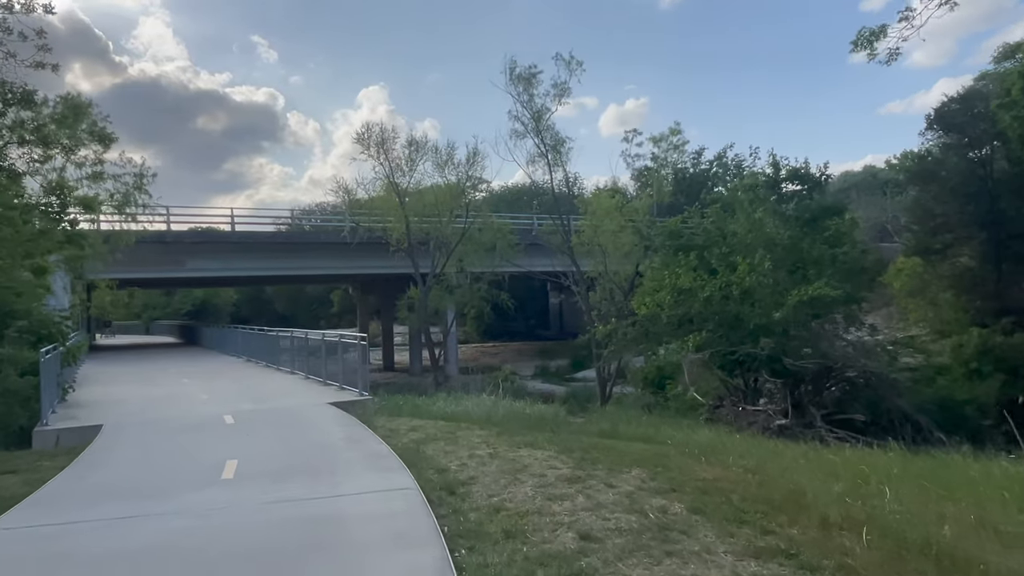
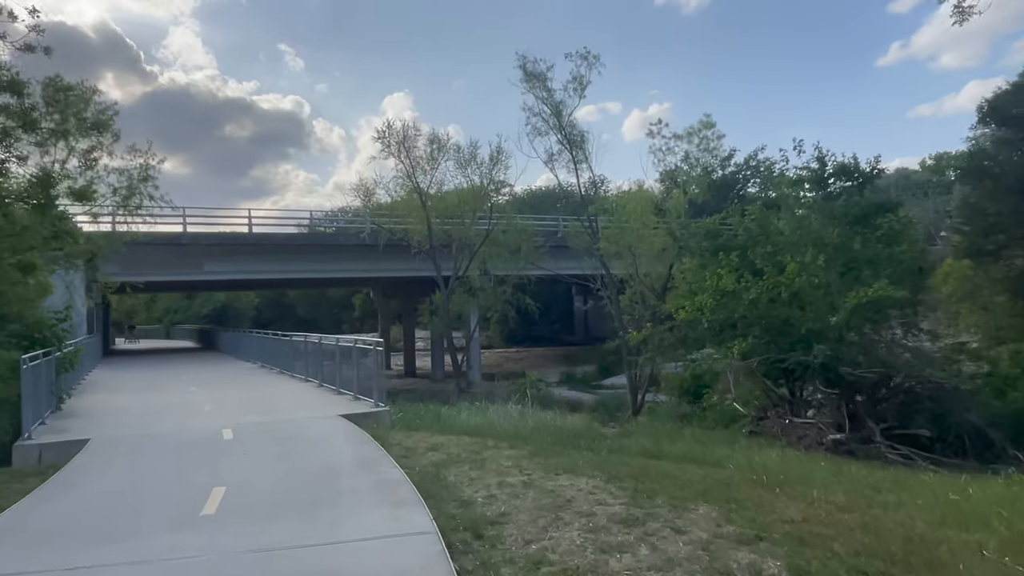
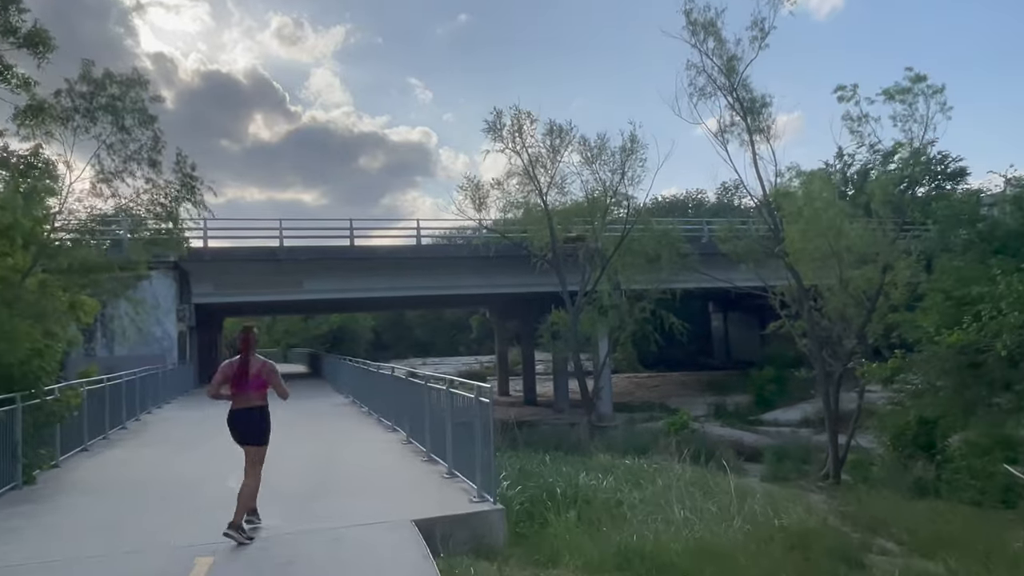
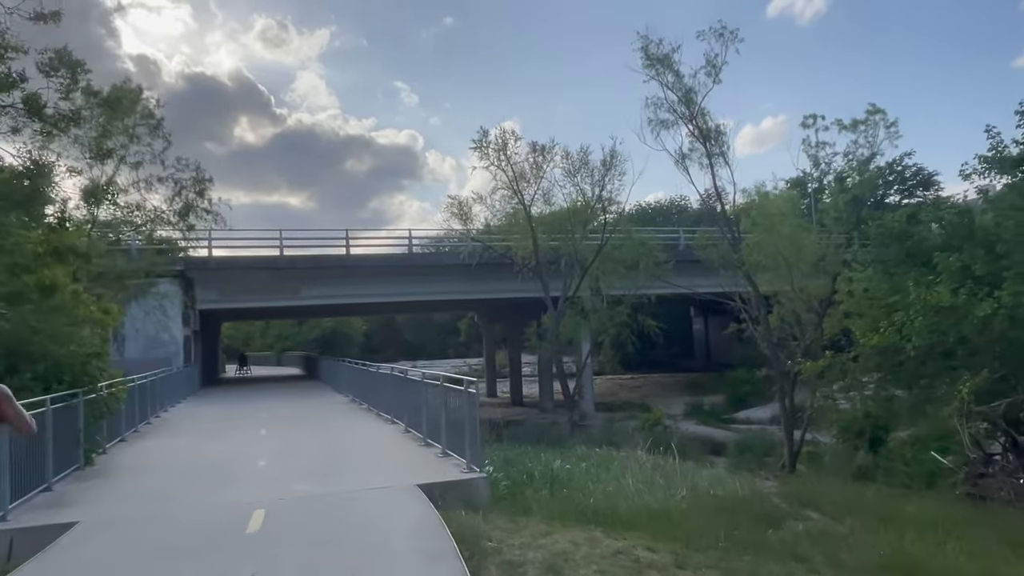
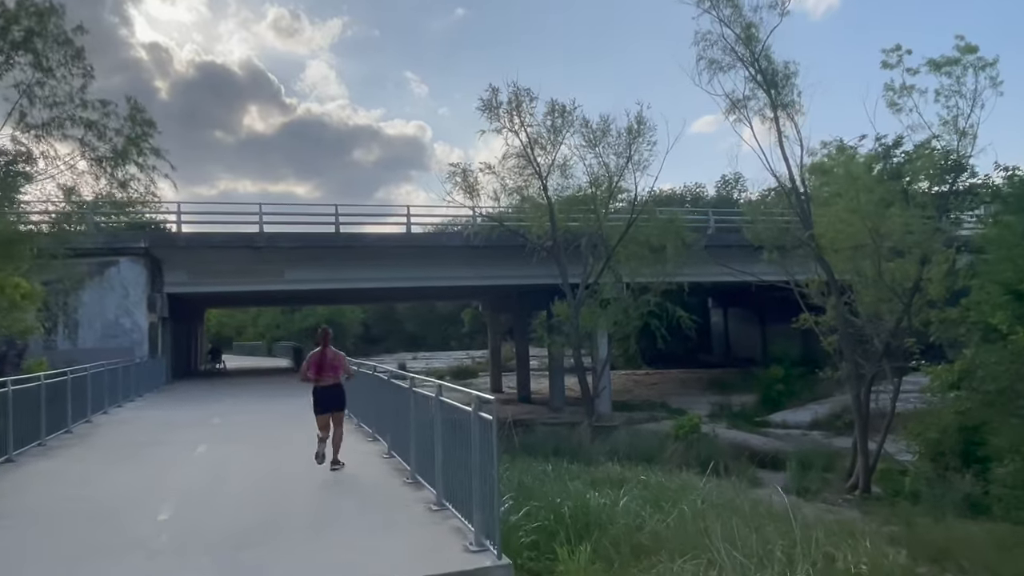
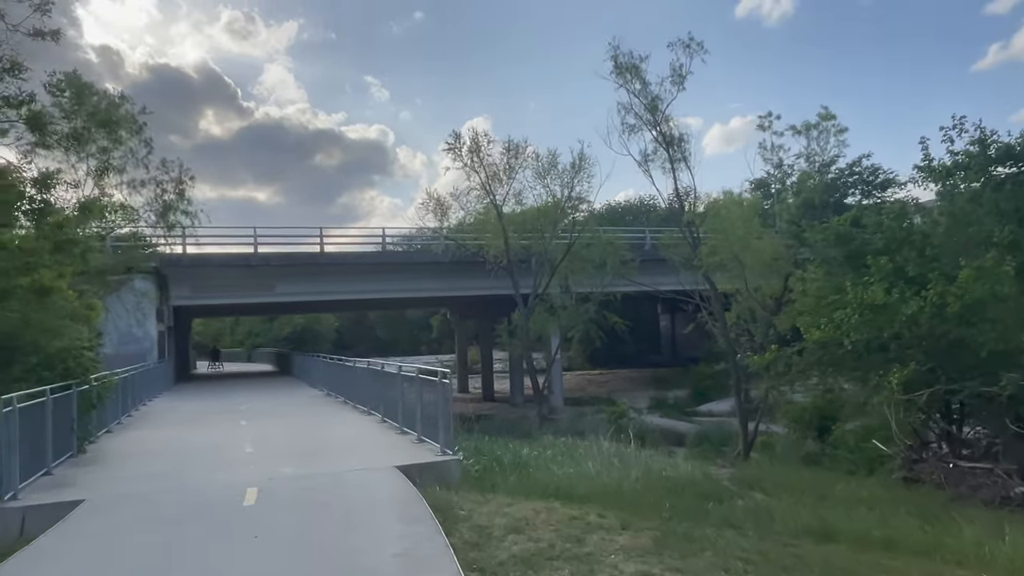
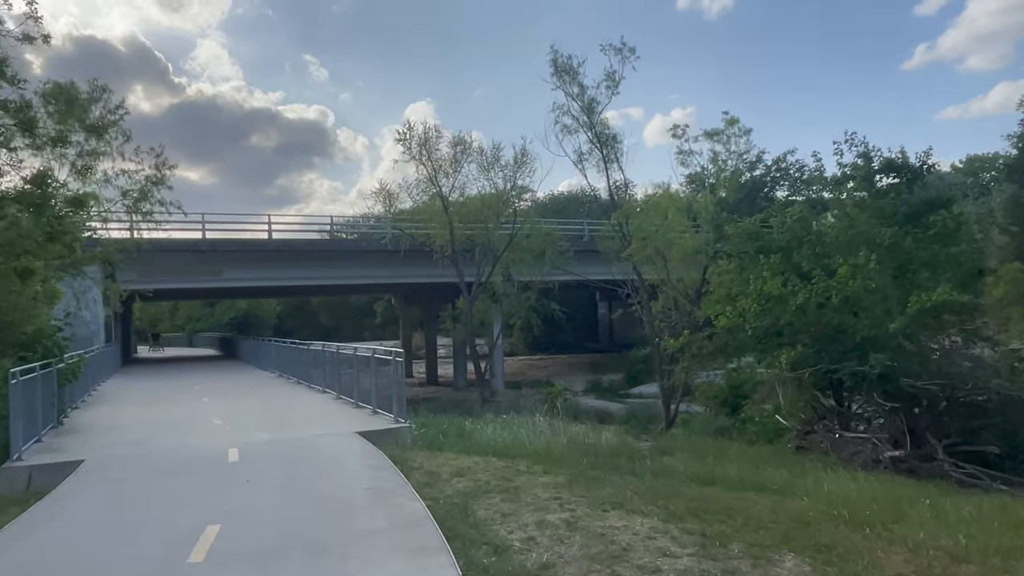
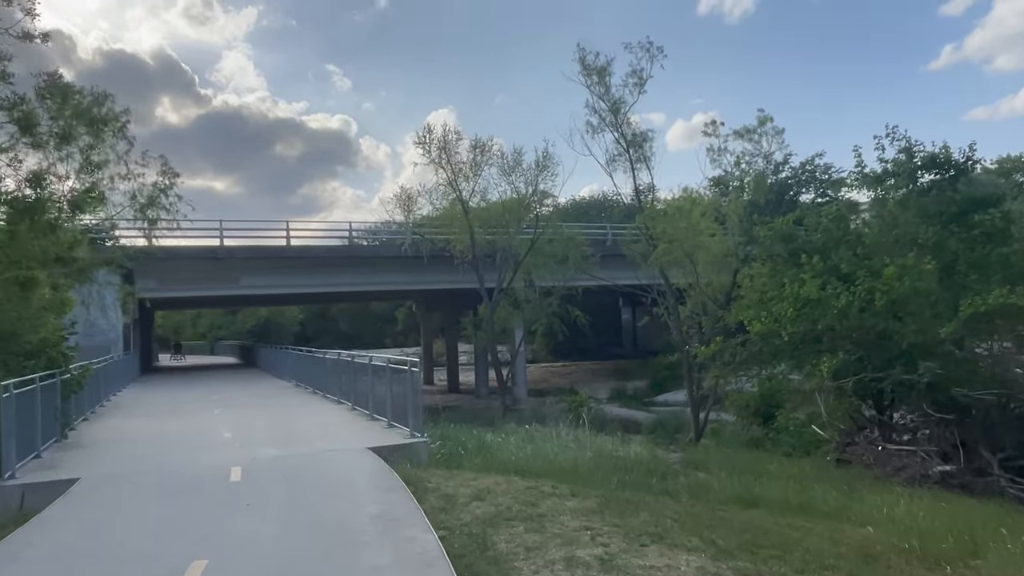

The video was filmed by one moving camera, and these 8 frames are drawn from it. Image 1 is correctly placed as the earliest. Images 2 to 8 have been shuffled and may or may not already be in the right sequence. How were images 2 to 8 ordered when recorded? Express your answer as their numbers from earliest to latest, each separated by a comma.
2, 7, 8, 6, 4, 3, 5
